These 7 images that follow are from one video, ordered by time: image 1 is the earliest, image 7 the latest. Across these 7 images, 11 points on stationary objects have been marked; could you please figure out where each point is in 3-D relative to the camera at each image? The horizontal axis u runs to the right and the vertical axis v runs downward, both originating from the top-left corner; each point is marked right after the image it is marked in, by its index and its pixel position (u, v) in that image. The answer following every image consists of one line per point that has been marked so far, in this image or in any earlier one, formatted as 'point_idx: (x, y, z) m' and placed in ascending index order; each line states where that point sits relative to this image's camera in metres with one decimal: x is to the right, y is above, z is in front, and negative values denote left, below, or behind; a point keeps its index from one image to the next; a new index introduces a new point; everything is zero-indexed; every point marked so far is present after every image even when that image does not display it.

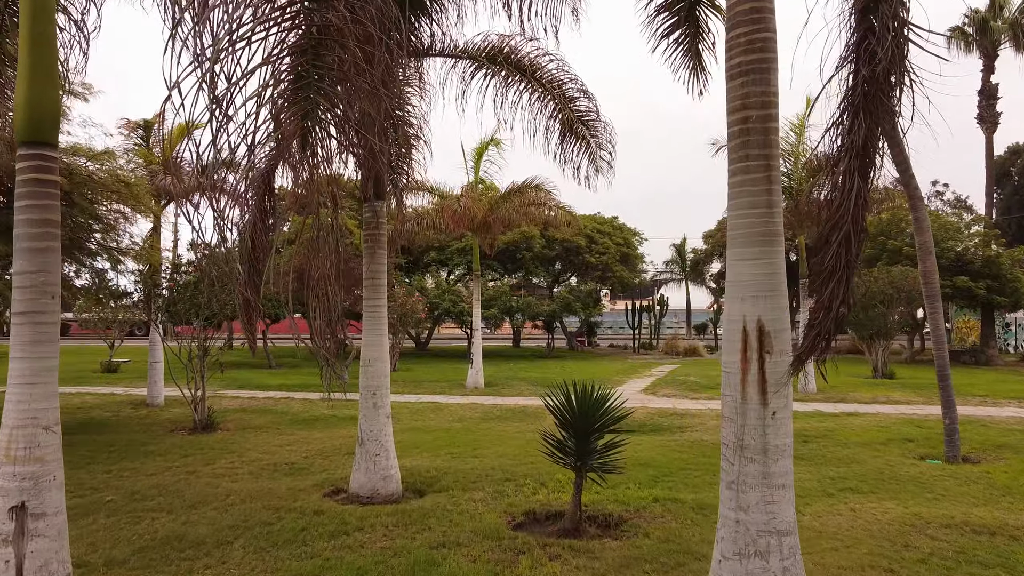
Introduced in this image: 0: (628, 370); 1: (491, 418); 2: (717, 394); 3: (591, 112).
0: (+2.6, -1.8, +18.3) m
1: (-0.3, -1.6, +9.7) m
2: (+3.2, -1.7, +12.7) m
3: (+0.7, +1.5, +7.1) m
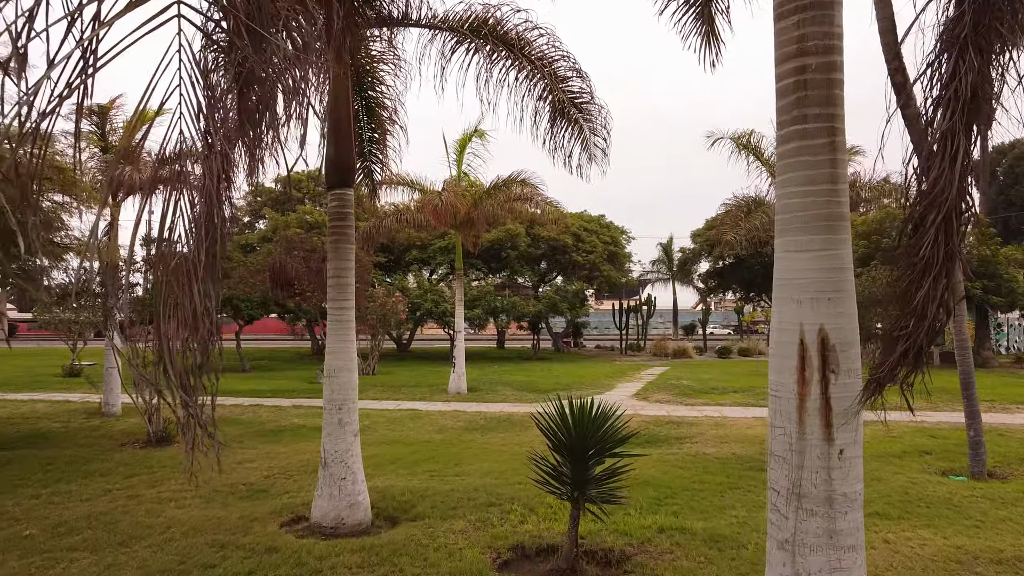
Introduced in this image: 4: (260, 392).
0: (+2.3, -1.8, +17.7) m
1: (-0.4, -1.5, +9.0) m
2: (+3.0, -1.7, +12.1) m
3: (+0.6, +1.5, +6.4) m
4: (-4.0, -1.6, +12.8) m
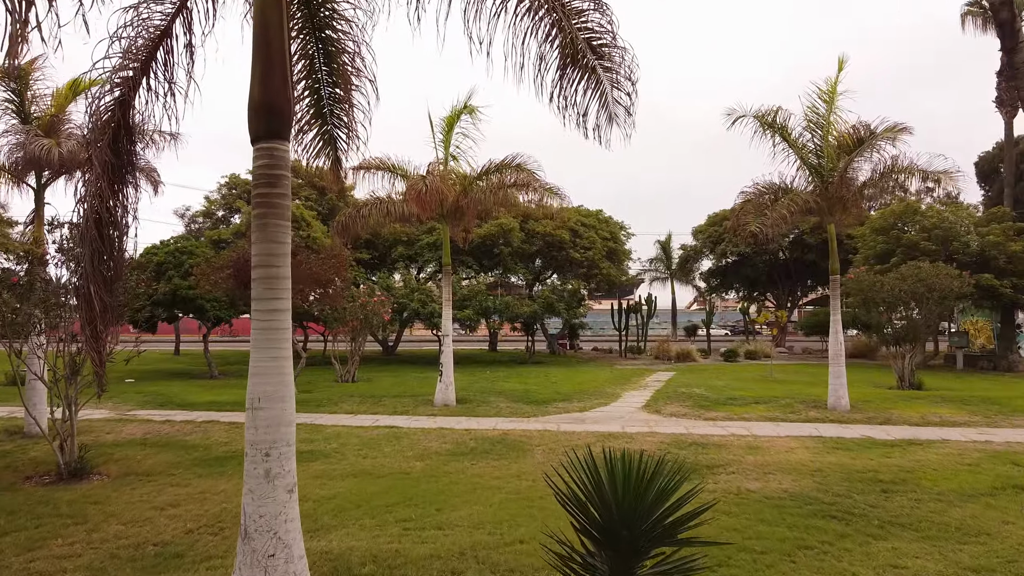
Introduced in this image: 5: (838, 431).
0: (+2.2, -1.8, +16.3) m
1: (-0.5, -1.5, +7.5) m
2: (+2.9, -1.6, +10.7) m
3: (+0.6, +1.6, +4.9) m
4: (-4.1, -1.6, +11.3) m
5: (+3.6, -1.6, +8.9) m
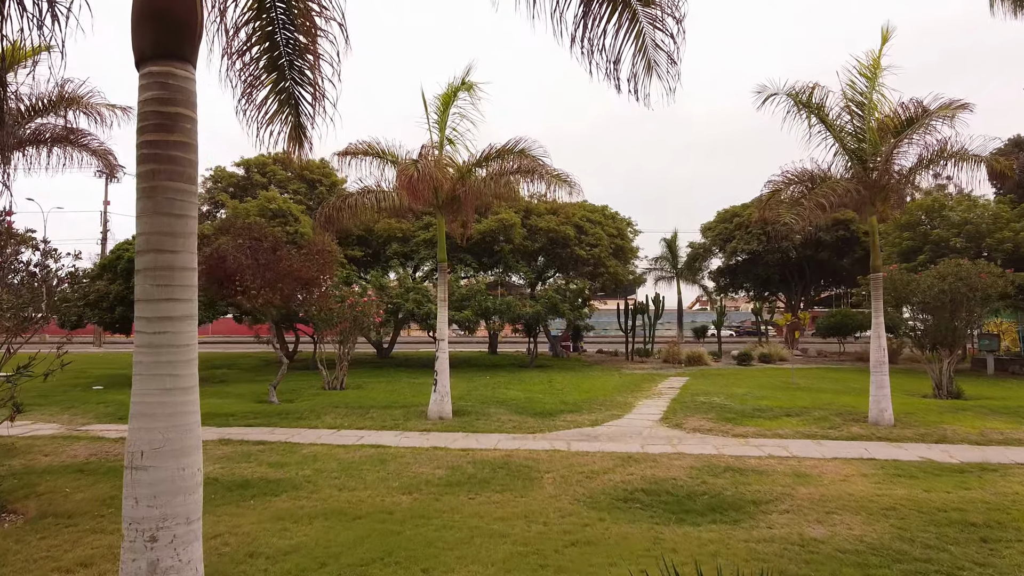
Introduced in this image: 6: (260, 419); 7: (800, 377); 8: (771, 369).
0: (+2.2, -1.8, +15.1) m
1: (-0.4, -1.5, +6.3) m
2: (+3.0, -1.6, +9.5) m
3: (+0.6, +1.6, +3.7) m
4: (-4.0, -1.6, +10.1) m
5: (+3.6, -1.6, +7.7) m
6: (-3.1, -1.6, +10.0) m
7: (+5.8, -1.8, +16.3) m
8: (+6.1, -1.9, +19.2) m
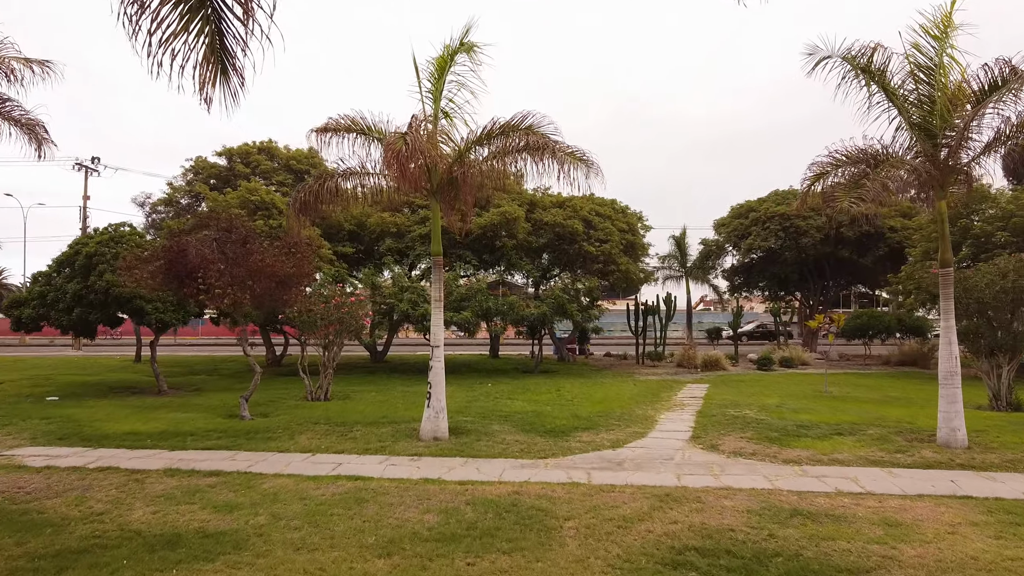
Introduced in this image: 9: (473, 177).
0: (+2.3, -1.8, +13.6) m
1: (-0.4, -1.5, +4.9) m
2: (+3.0, -1.6, +8.0) m
3: (+0.7, +1.6, +2.3) m
4: (-4.0, -1.6, +8.7) m
5: (+3.7, -1.5, +6.2) m
6: (-3.0, -1.6, +8.5) m
7: (+5.8, -1.8, +14.8) m
8: (+6.2, -1.9, +17.8) m
9: (-0.4, +1.3, +9.1) m
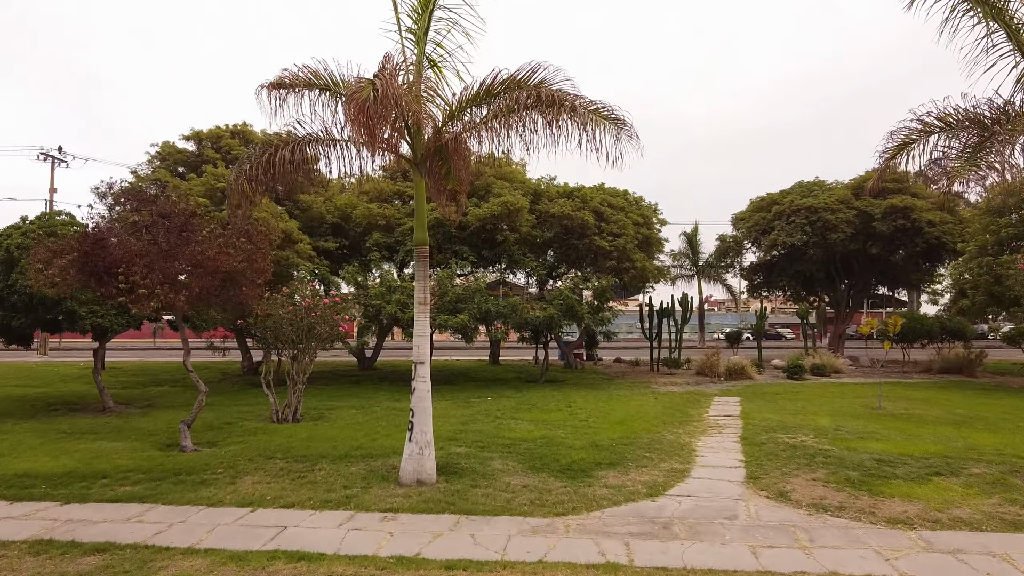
0: (+2.3, -1.8, +11.7) m
1: (-0.3, -1.5, +2.9) m
2: (+3.1, -1.6, +6.1) m
3: (+0.7, +1.6, +0.3) m
4: (-3.9, -1.6, +6.7) m
5: (+3.7, -1.5, +4.3) m
6: (-3.0, -1.6, +6.6) m
7: (+5.9, -1.8, +12.8) m
8: (+6.2, -1.9, +15.8) m
9: (-0.4, +1.3, +7.2) m
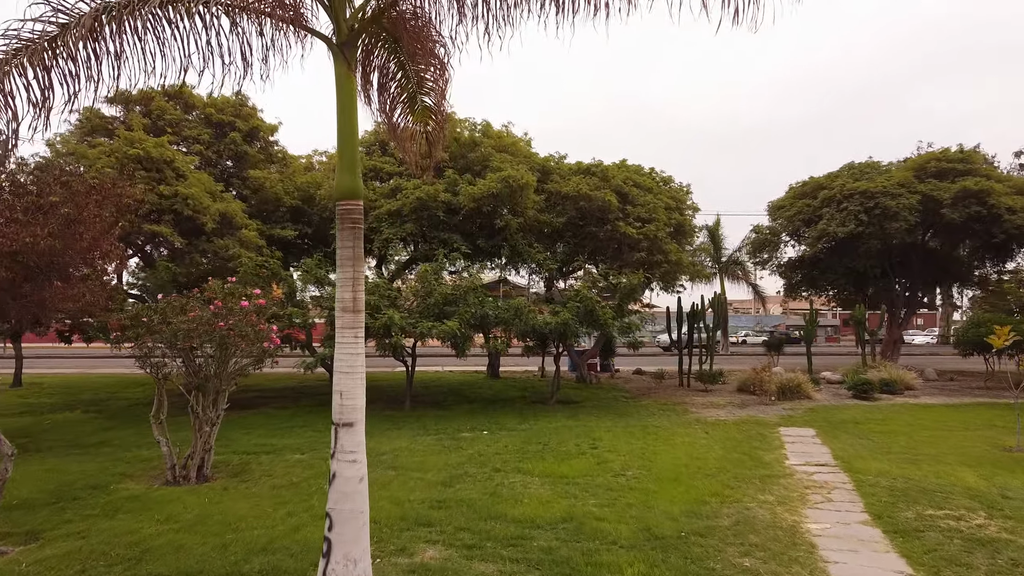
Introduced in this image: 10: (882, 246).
0: (+2.4, -1.7, +8.4) m
1: (-0.3, -1.4, -0.3) m
2: (+3.1, -1.6, +2.8) m
3: (+0.8, +1.6, -2.9) m
4: (-3.9, -1.5, +3.5) m
5: (+3.8, -1.5, +1.0) m
6: (-2.9, -1.5, +3.3) m
7: (+5.9, -1.7, +9.6) m
8: (+6.3, -1.9, +12.6) m
9: (-0.3, +1.3, +3.9) m
10: (+8.4, +0.9, +18.5) m
